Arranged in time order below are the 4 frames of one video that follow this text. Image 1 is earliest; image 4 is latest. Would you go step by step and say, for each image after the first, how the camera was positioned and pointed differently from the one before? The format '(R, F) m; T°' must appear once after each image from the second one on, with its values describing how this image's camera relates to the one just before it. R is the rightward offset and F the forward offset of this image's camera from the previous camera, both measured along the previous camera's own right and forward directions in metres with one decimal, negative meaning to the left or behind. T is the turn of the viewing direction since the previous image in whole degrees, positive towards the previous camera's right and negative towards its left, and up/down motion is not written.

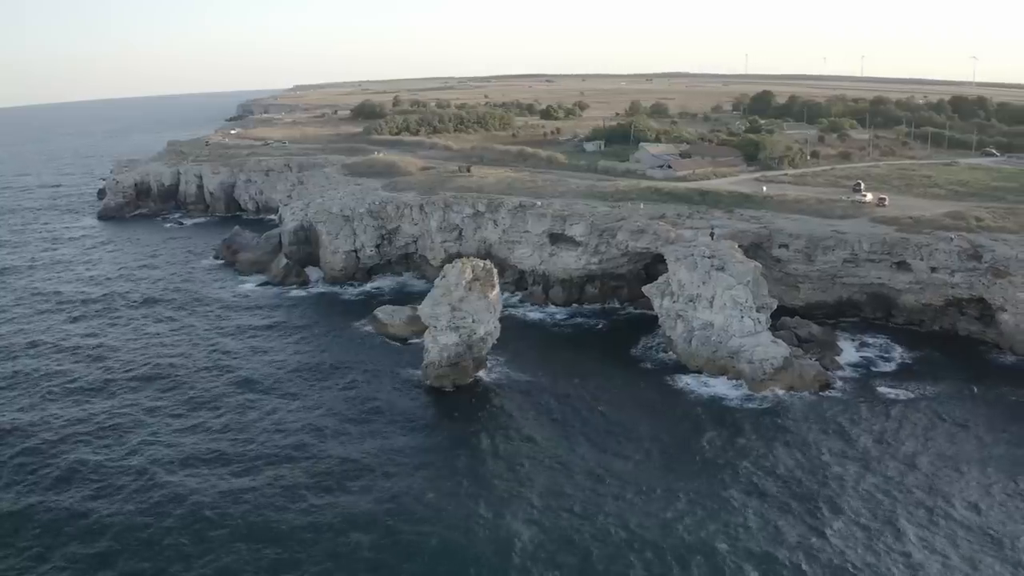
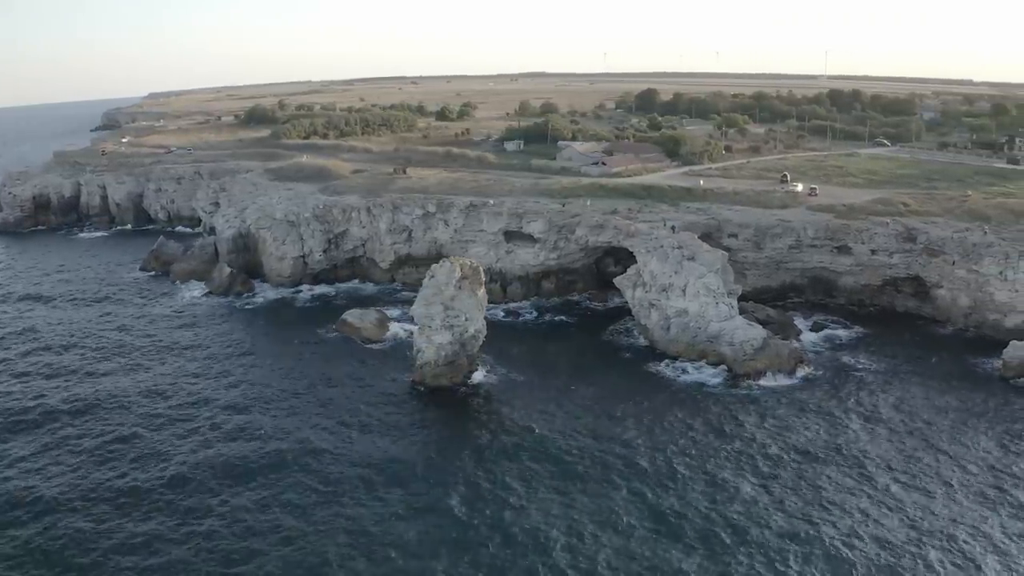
(-3.6, -0.1) m; +7°
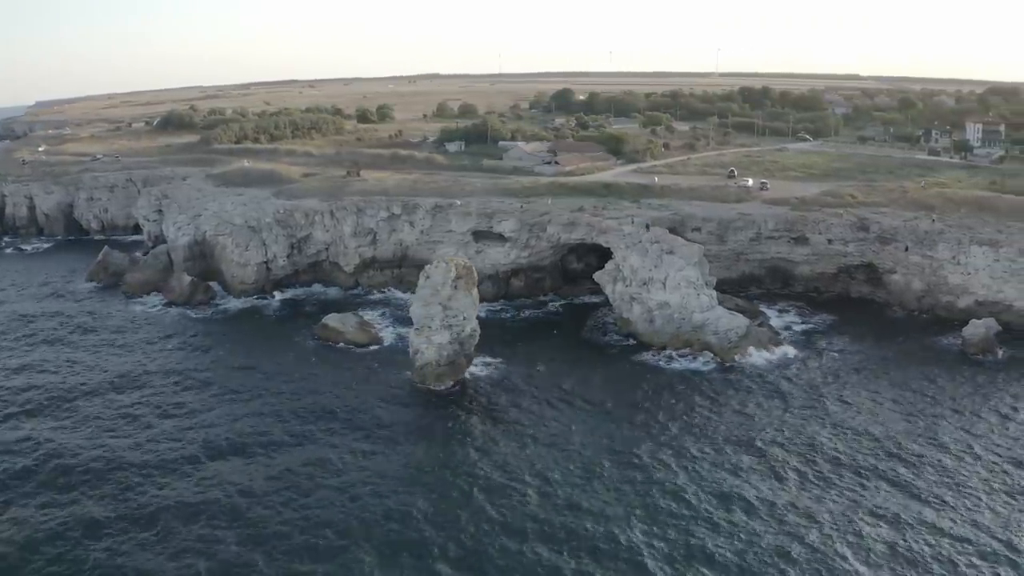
(-2.8, -0.5) m; +5°
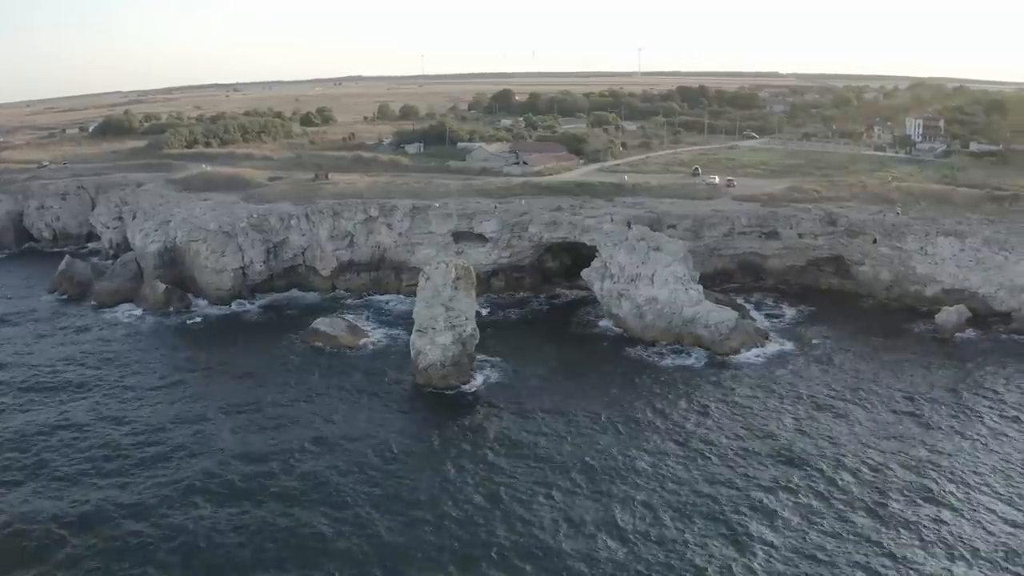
(-2.2, -0.6) m; +4°
